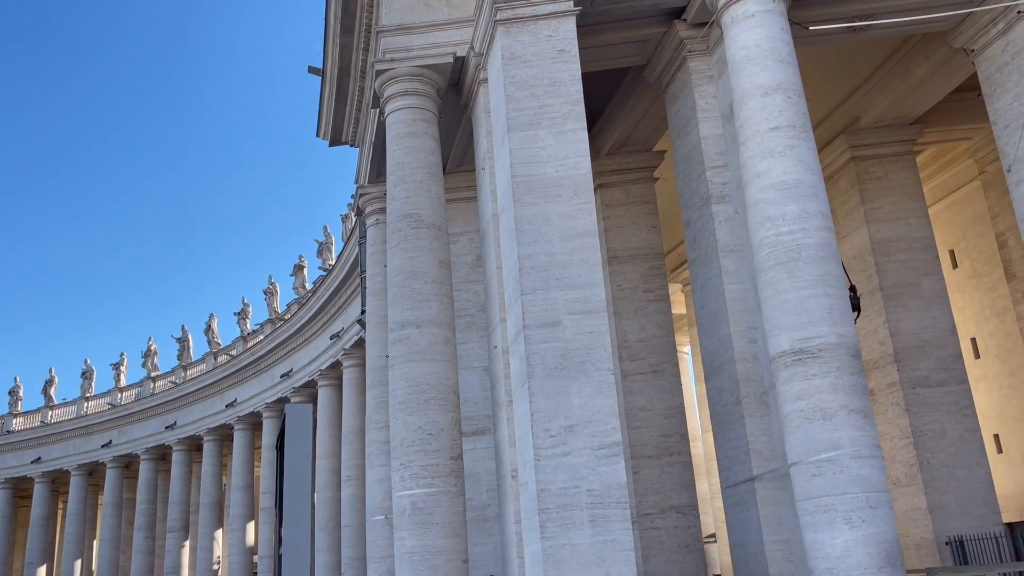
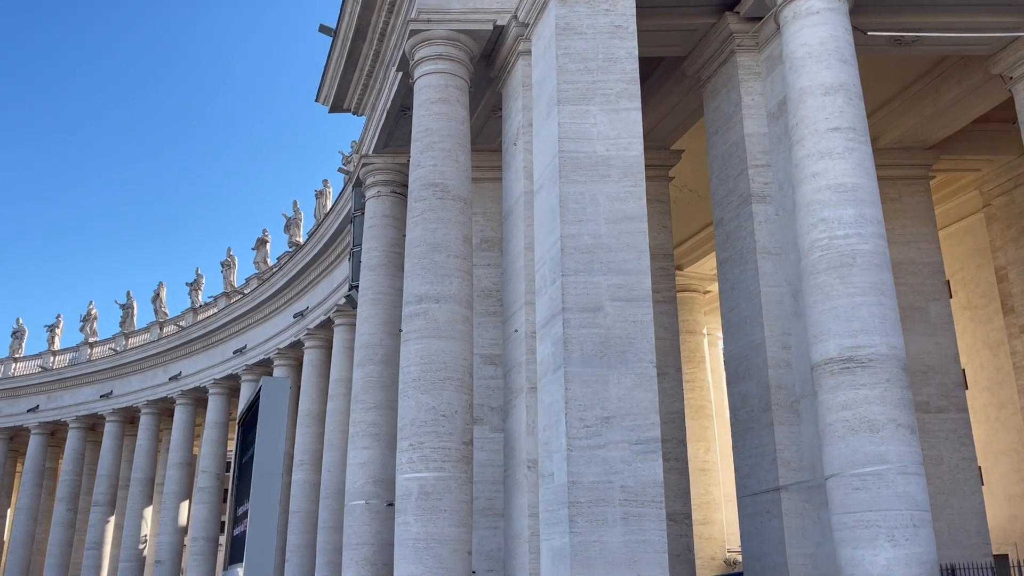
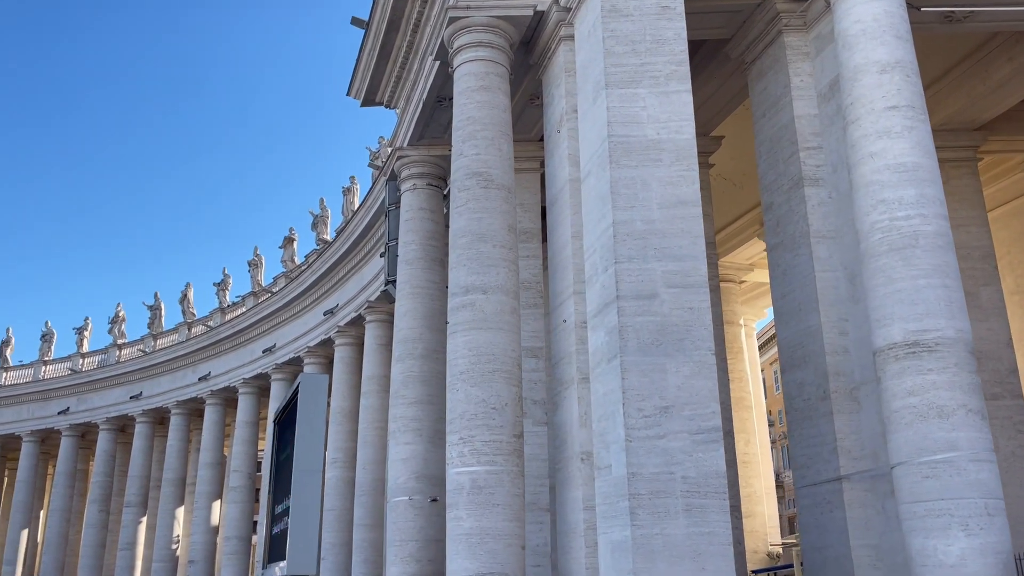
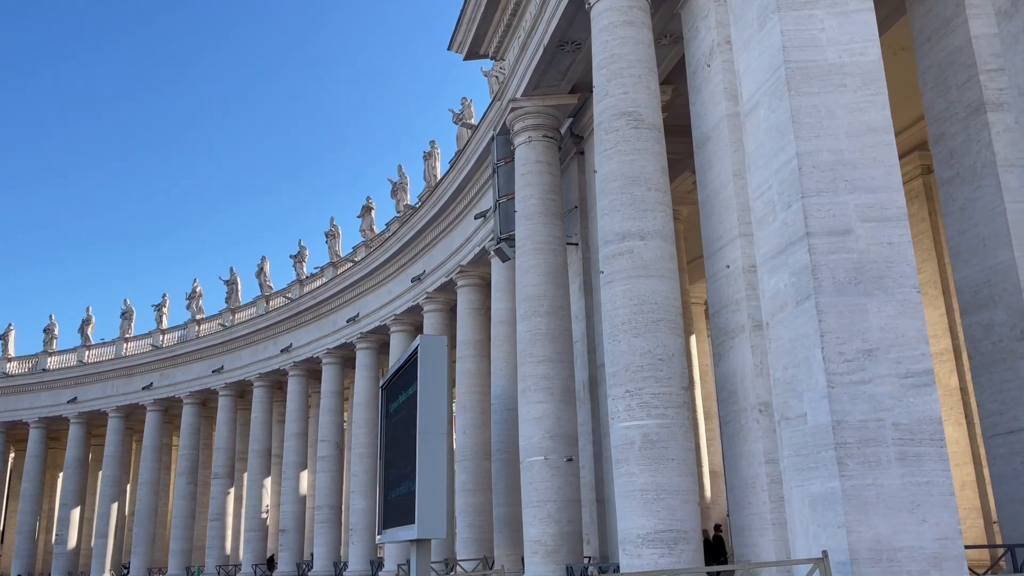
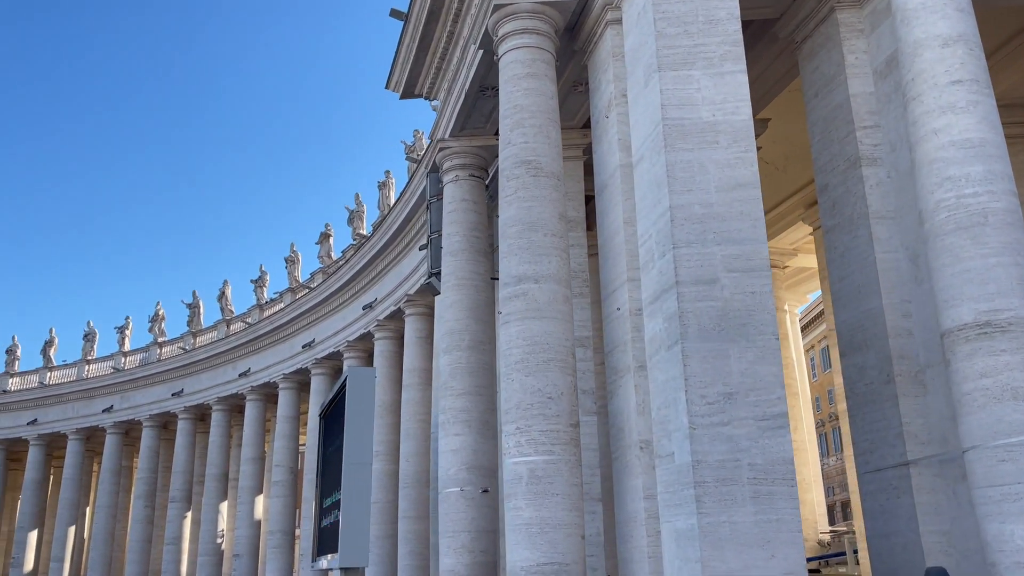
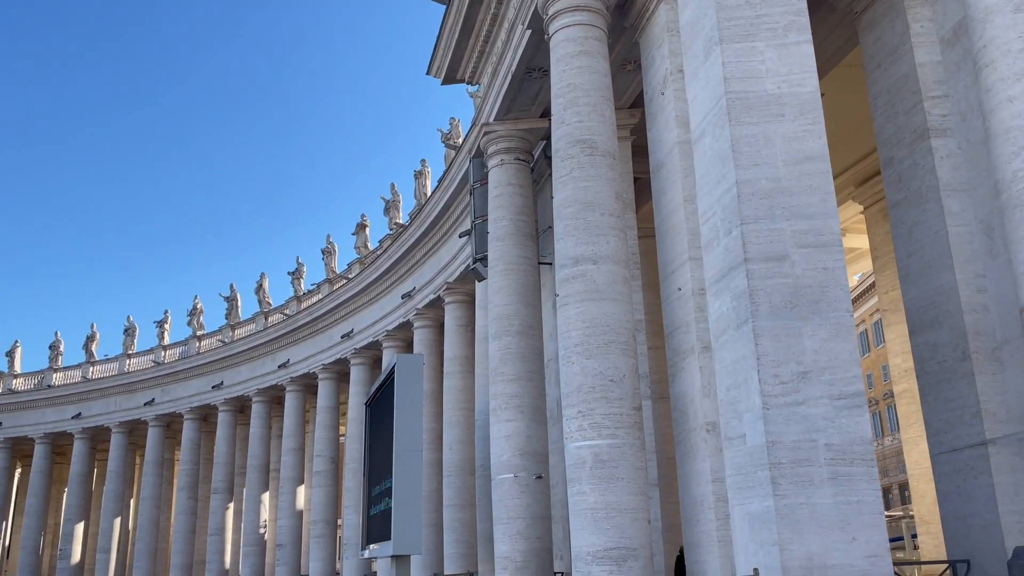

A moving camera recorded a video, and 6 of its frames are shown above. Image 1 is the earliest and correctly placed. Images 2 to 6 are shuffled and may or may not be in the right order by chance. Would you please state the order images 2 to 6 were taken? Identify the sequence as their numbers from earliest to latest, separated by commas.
2, 3, 5, 6, 4
